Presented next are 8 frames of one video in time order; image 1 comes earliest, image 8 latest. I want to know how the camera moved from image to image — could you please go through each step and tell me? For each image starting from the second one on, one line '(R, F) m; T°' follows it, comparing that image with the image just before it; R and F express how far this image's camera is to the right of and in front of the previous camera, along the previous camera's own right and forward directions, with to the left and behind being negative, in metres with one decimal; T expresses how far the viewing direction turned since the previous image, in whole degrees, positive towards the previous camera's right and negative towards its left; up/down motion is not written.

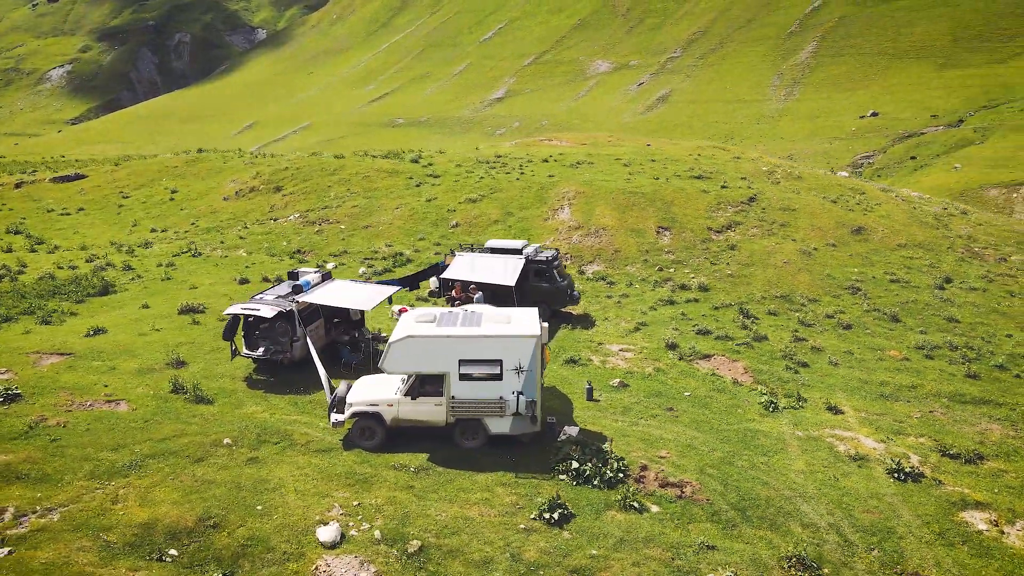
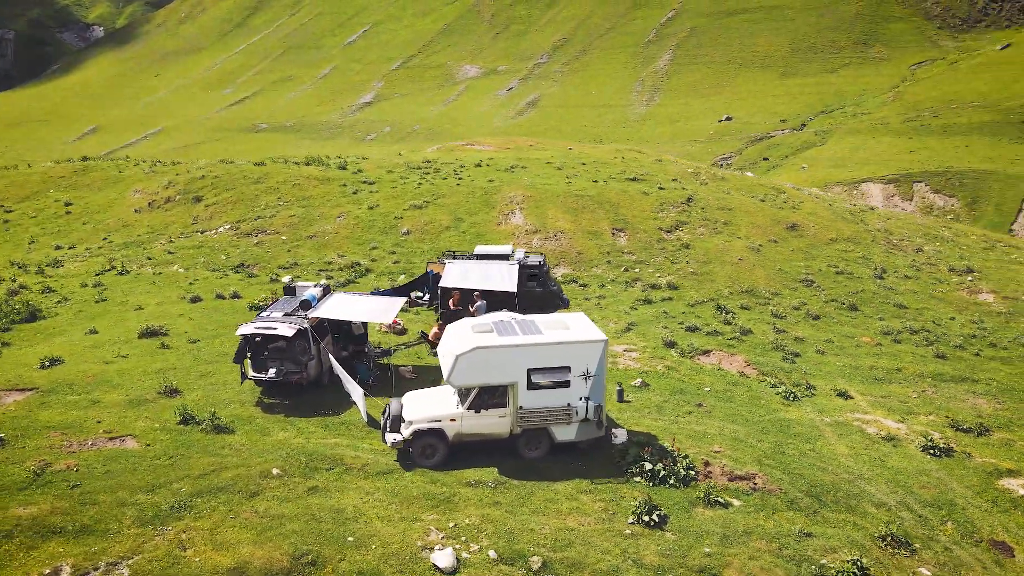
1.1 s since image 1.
(-4.5, +0.6) m; +10°
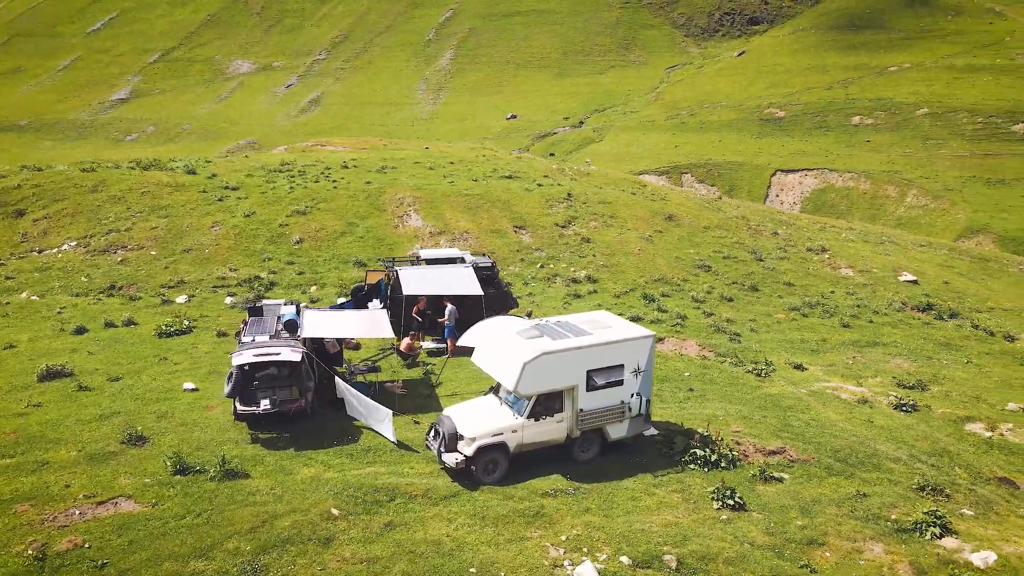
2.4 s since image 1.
(-6.0, +1.3) m; +16°
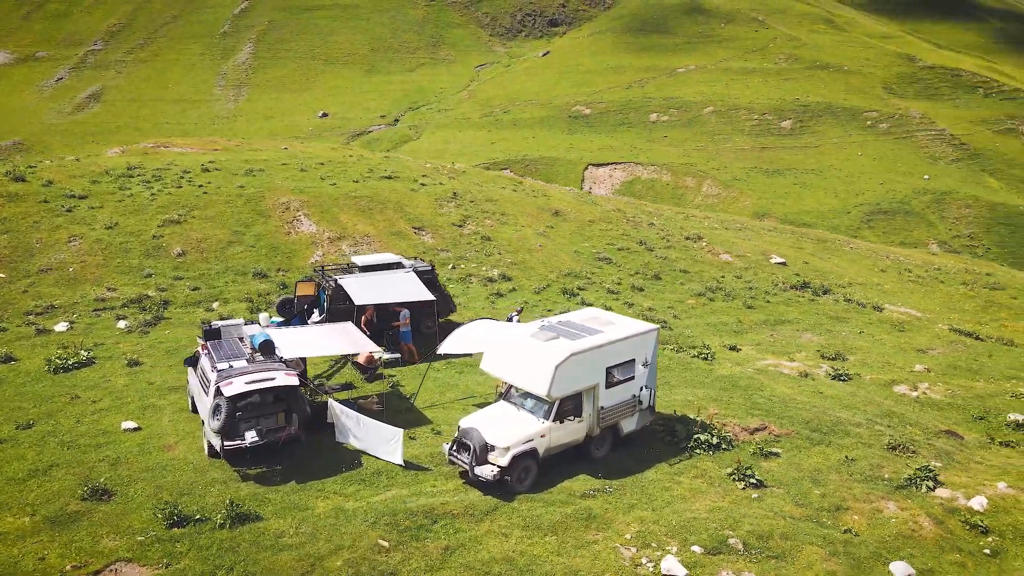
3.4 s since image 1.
(-4.6, +1.0) m; +14°
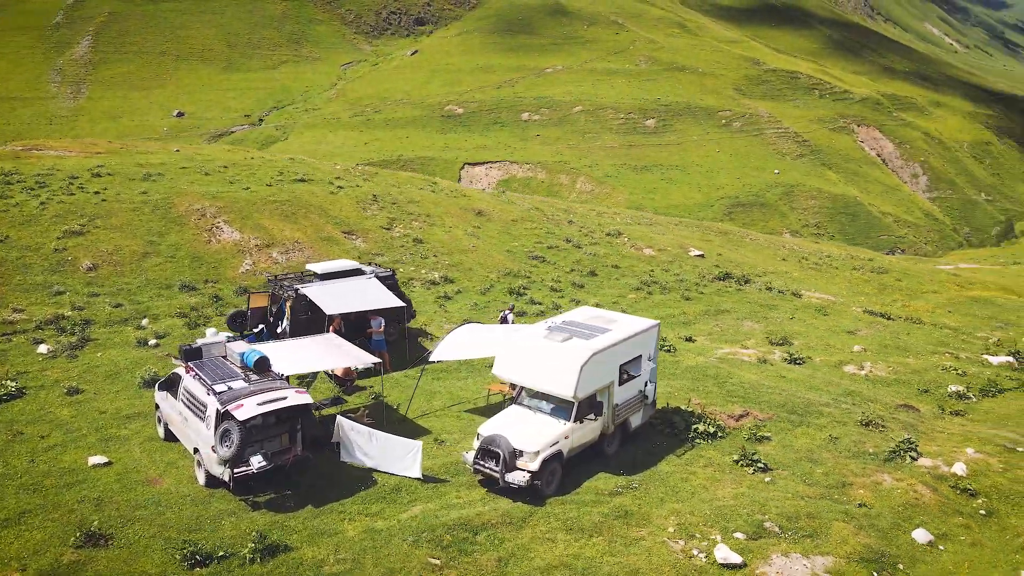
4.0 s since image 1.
(-3.2, +0.5) m; +10°
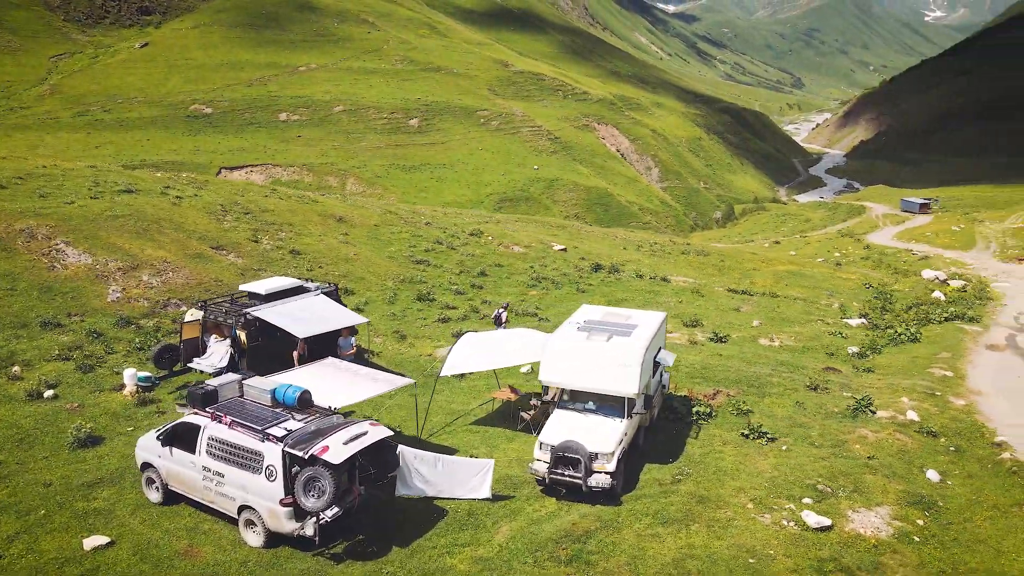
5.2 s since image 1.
(-6.3, +1.4) m; +18°
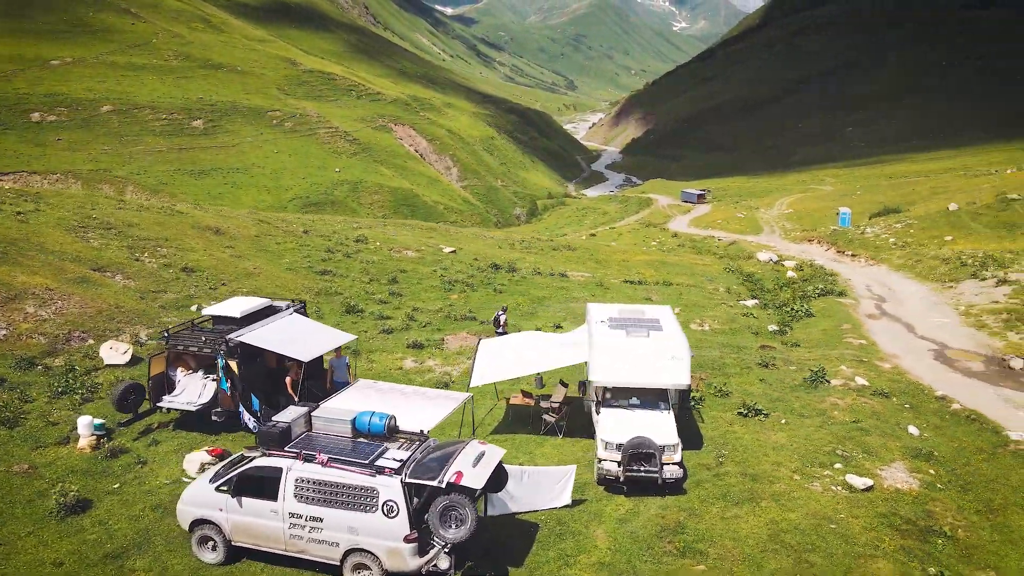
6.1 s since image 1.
(-5.7, +1.0) m; +15°
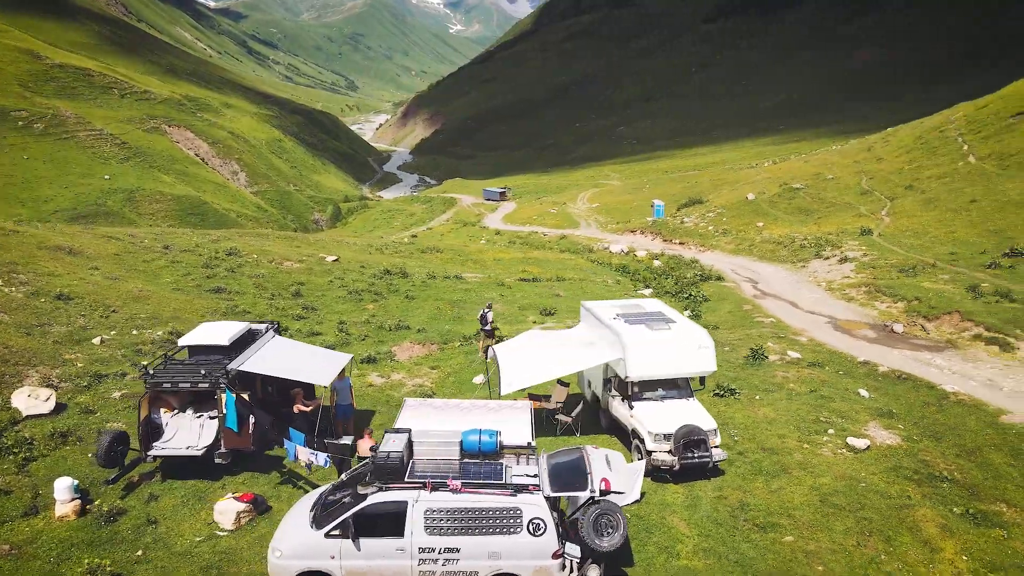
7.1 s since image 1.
(-5.5, +1.0) m; +16°
